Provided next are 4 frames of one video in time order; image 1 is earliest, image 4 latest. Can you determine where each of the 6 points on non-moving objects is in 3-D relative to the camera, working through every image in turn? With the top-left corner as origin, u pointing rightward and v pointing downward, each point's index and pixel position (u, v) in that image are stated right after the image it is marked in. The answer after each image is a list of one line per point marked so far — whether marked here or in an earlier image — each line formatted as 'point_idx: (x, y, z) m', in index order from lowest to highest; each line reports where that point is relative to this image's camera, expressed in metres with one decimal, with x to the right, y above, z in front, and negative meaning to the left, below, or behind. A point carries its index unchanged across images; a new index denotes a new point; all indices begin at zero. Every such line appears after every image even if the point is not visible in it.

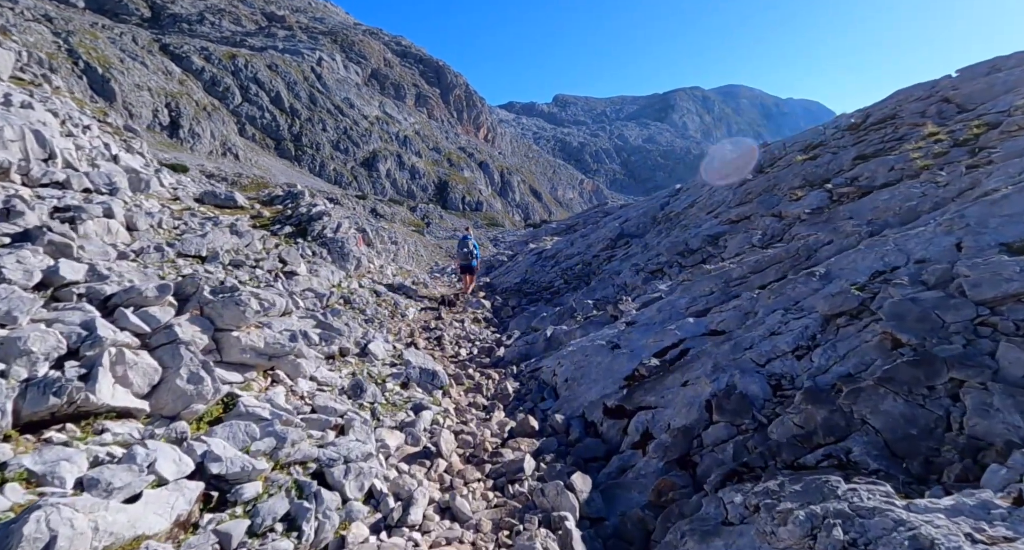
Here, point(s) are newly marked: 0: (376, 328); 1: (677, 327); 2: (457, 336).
0: (-4.5, -1.9, +17.4) m
1: (+3.1, -1.0, +10.2) m
2: (-1.9, -2.3, +18.6) m
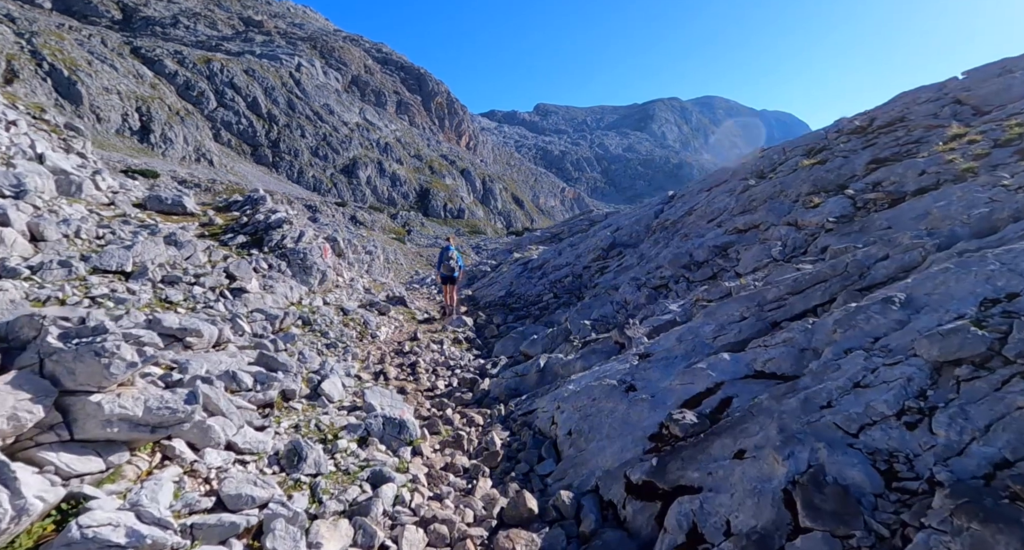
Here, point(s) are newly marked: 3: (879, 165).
0: (-4.9, -2.3, +15.0) m
1: (+2.9, -1.4, +8.0) m
2: (-2.4, -2.8, +16.3) m
3: (+12.5, +3.8, +18.4) m
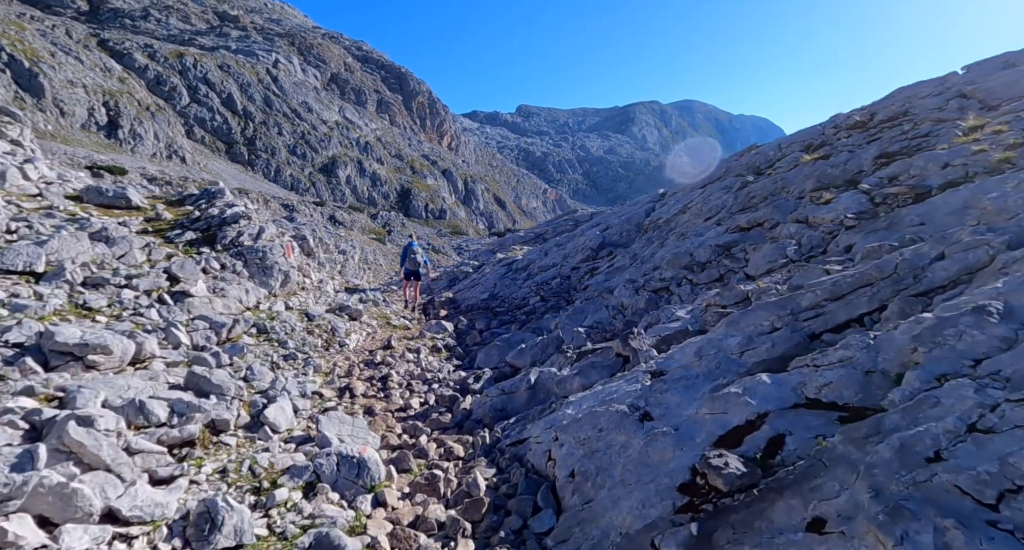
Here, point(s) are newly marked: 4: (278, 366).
0: (-5.3, -2.4, +13.1) m
1: (+2.8, -1.4, +6.4) m
2: (-2.8, -2.8, +14.5) m
3: (+12.0, +3.7, +17.1) m
4: (-5.7, -2.2, +12.9) m
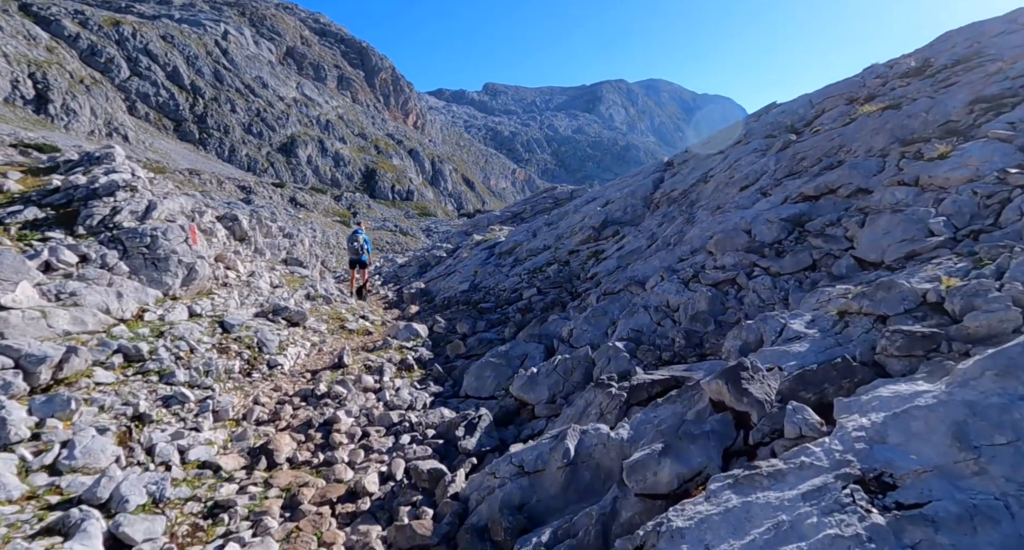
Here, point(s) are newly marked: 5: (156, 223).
0: (-5.1, -2.3, +8.3) m
1: (+3.3, -1.5, +2.1) m
2: (-2.7, -2.7, +9.9) m
3: (+11.8, +4.2, +13.1) m
4: (-5.5, -2.2, +8.1) m
5: (-8.6, +1.3, +13.0) m
